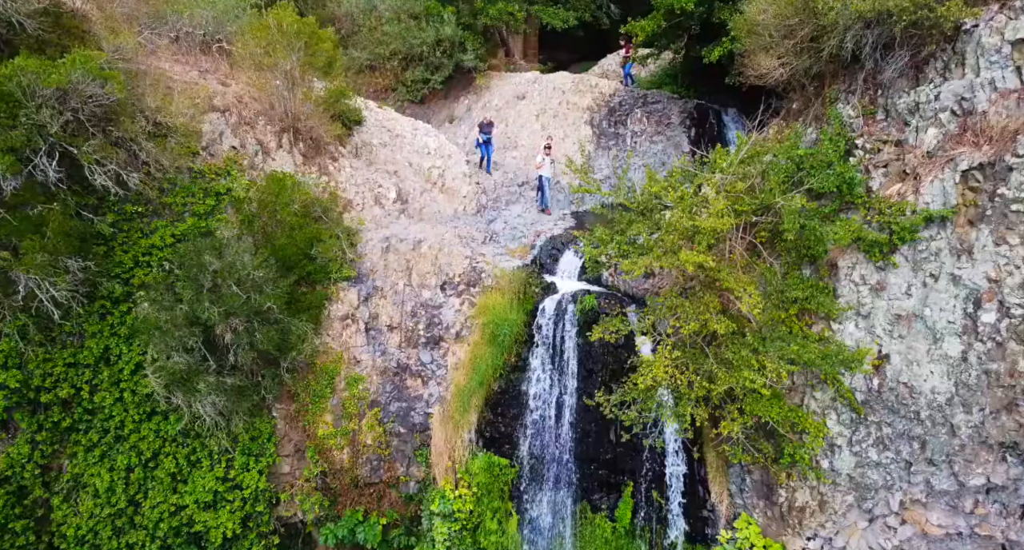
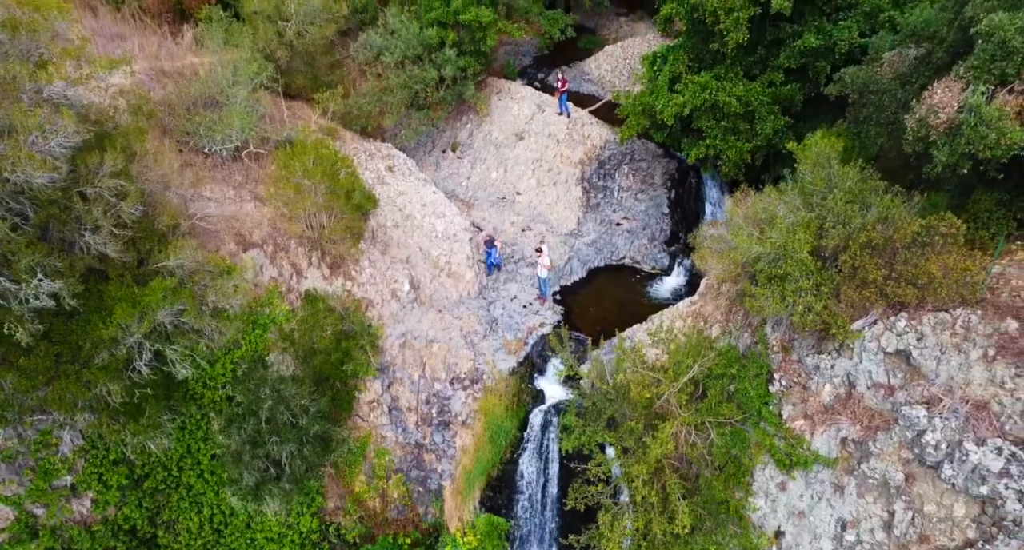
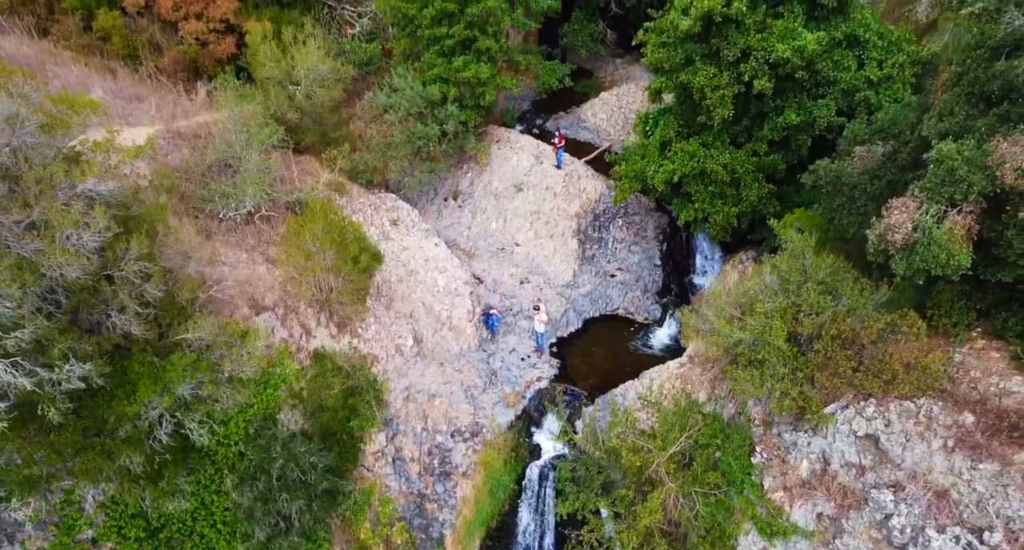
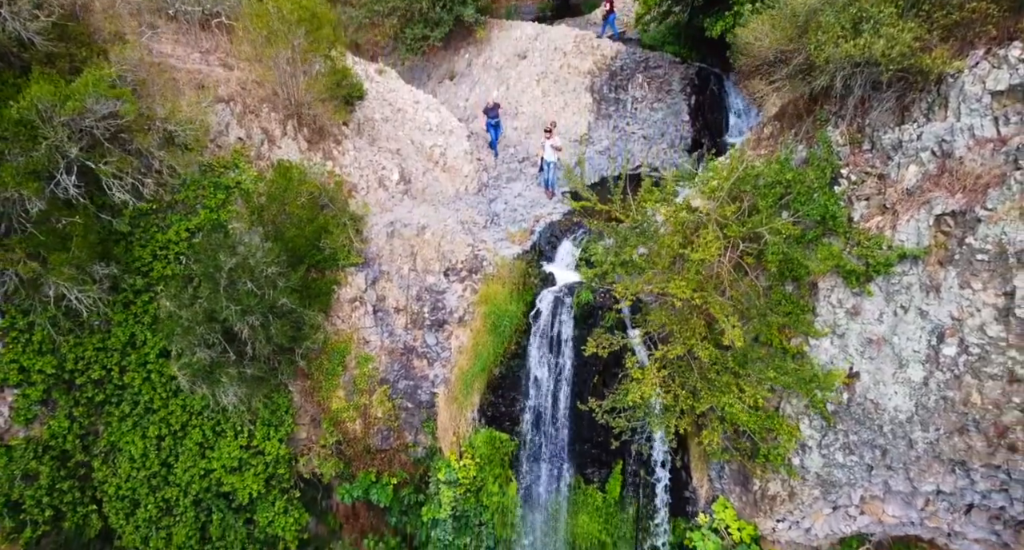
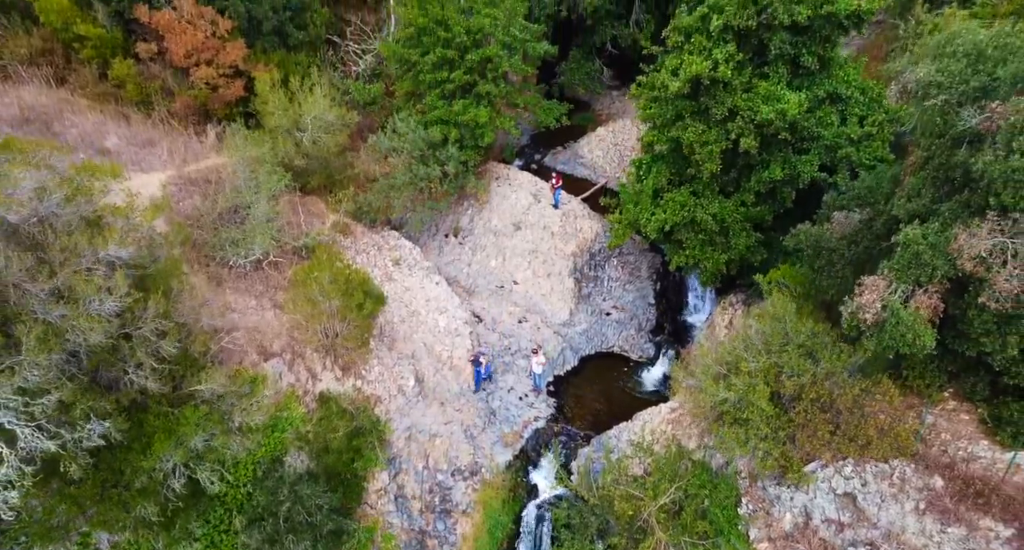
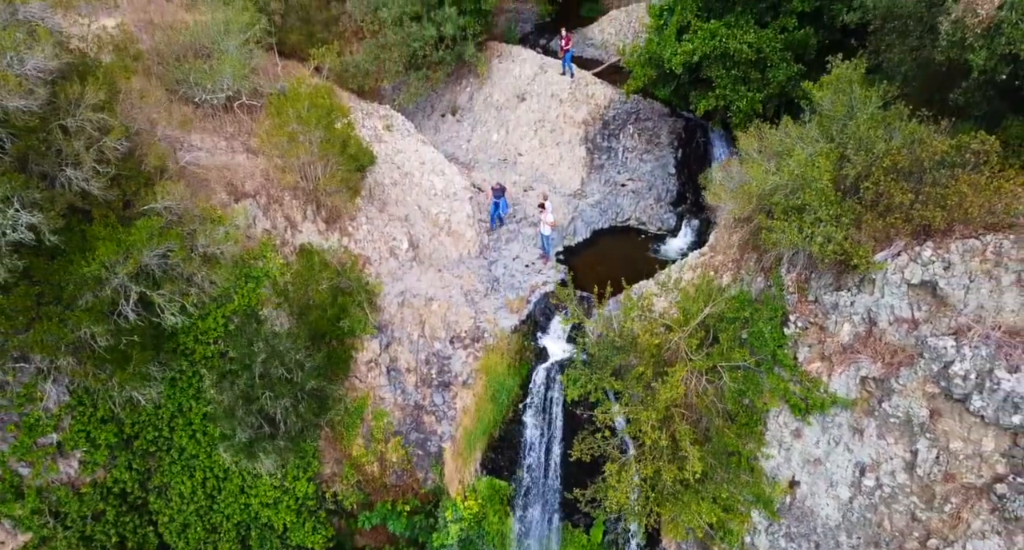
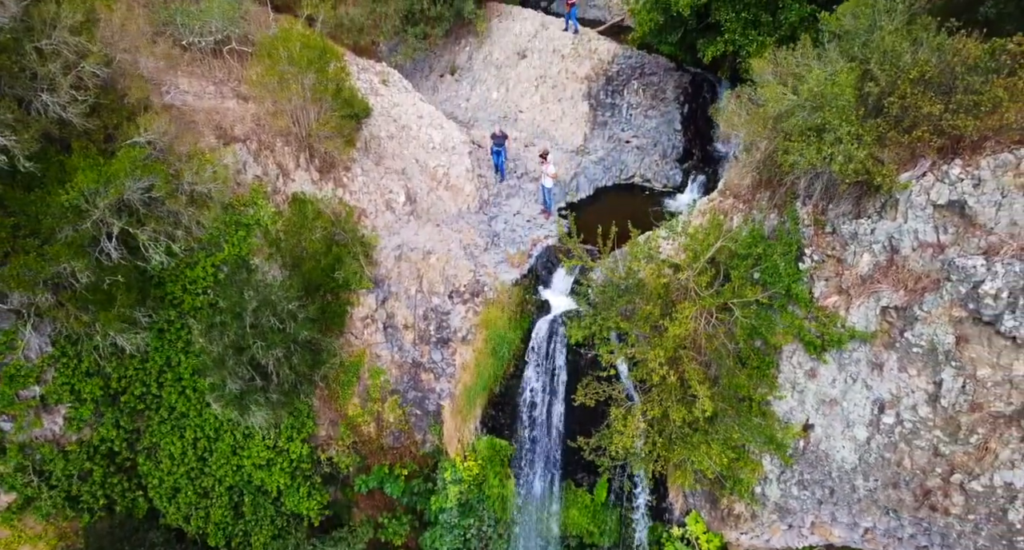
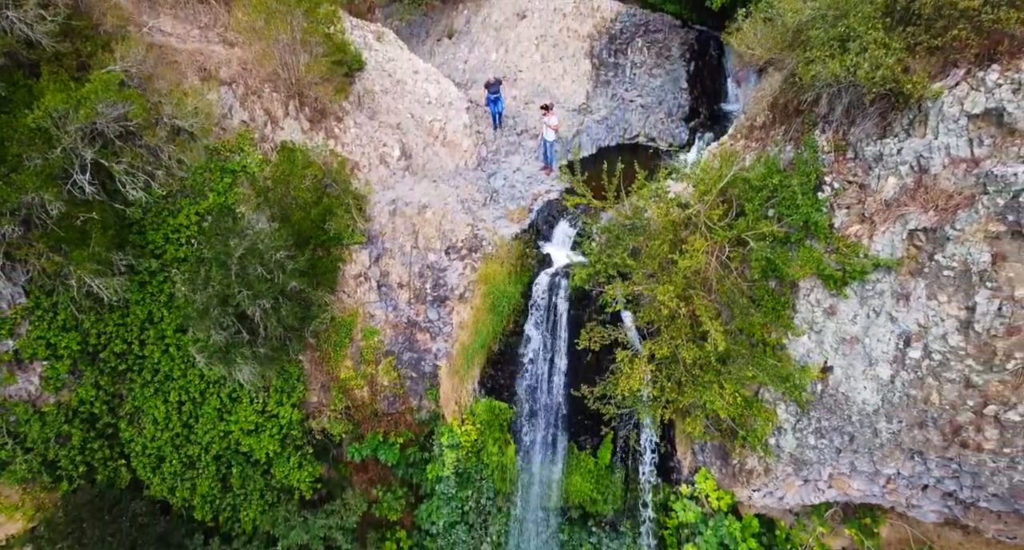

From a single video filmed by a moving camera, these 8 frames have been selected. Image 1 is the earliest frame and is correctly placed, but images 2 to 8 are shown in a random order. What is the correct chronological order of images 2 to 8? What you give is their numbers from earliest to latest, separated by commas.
4, 8, 7, 6, 2, 3, 5
